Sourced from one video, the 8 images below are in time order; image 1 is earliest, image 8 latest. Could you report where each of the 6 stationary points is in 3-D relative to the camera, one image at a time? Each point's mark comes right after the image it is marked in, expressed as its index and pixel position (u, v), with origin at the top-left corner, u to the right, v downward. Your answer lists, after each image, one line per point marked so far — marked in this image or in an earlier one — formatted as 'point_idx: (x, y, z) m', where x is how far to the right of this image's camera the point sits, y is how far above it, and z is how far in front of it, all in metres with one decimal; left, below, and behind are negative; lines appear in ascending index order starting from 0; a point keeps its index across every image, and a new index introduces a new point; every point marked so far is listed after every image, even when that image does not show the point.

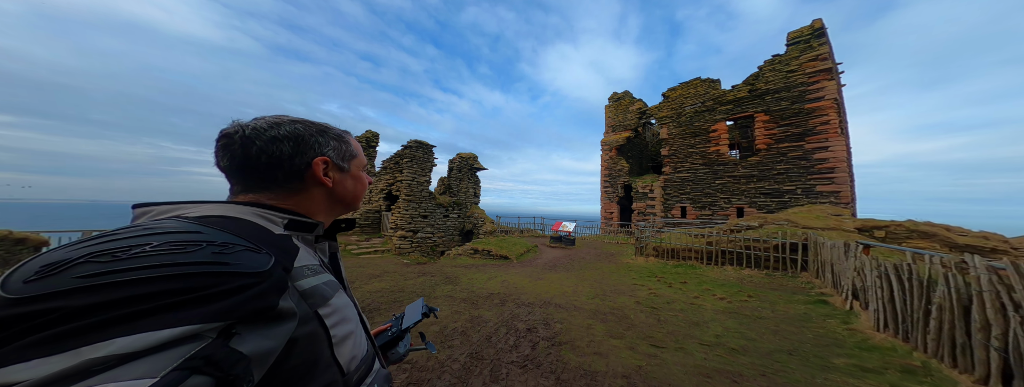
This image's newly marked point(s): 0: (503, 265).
0: (-0.6, -3.7, +13.0) m
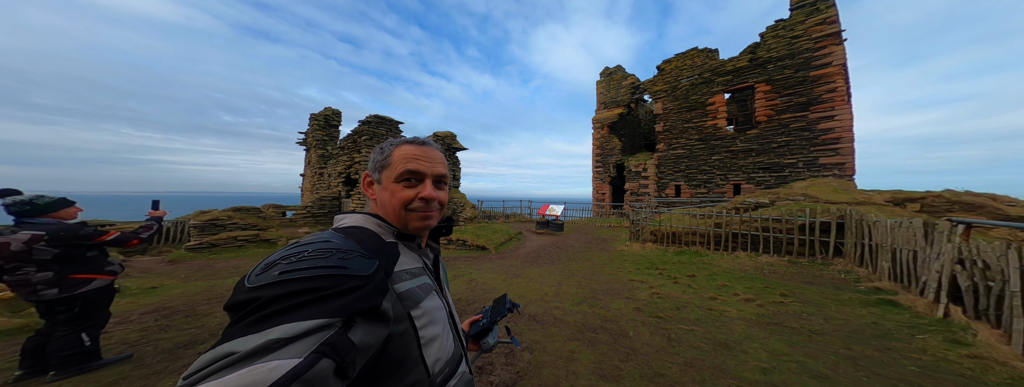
0: (-1.6, -2.9, +11.2) m
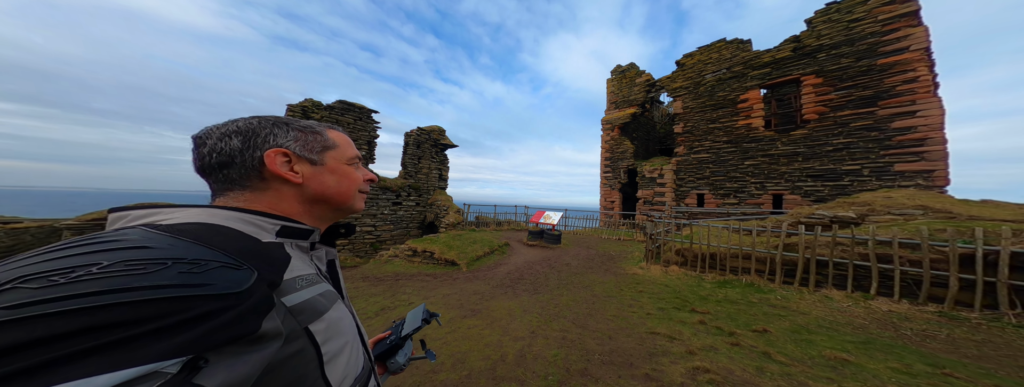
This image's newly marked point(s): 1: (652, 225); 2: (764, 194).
0: (-2.5, -2.8, +8.5) m
1: (+4.6, -1.0, +8.4) m
2: (+14.8, -0.1, +15.0) m
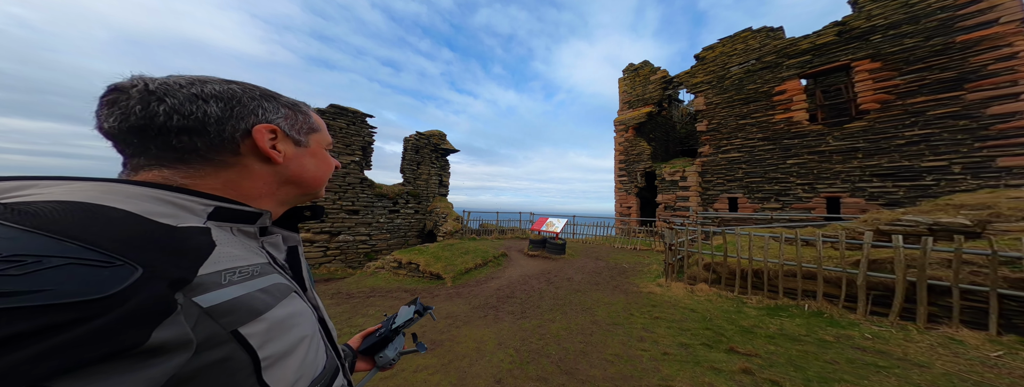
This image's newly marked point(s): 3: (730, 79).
0: (-2.7, -2.9, +7.3) m
1: (+4.3, -1.0, +6.9) m
2: (+14.9, -0.1, +12.8) m
3: (+13.1, +6.7, +15.1) m
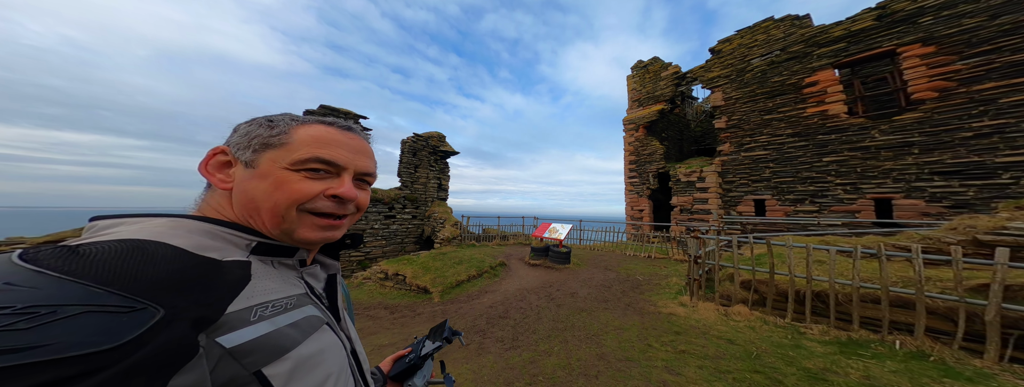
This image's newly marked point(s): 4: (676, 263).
0: (-2.9, -3.0, +6.4) m
1: (+4.1, -1.0, +5.7) m
2: (+14.9, -0.1, +11.3) m
3: (+13.1, +6.7, +13.8) m
4: (+6.4, -2.7, +10.0) m
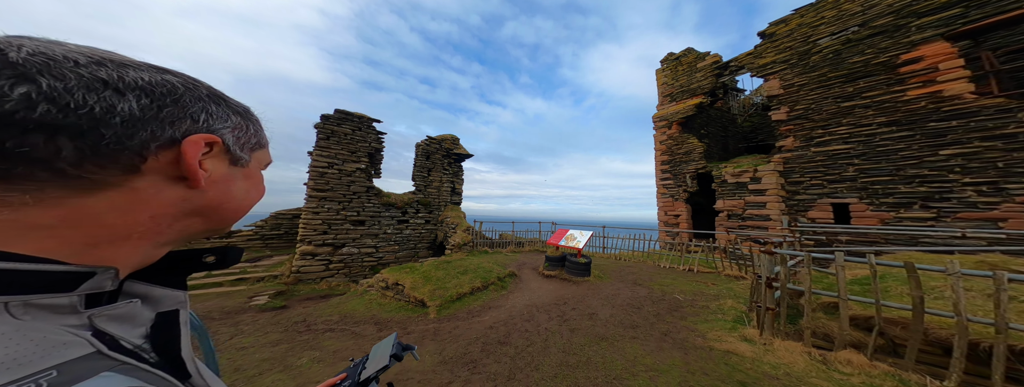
0: (-2.7, -2.9, +5.5) m
1: (+4.1, -0.9, +4.2) m
2: (+15.4, 0.0, +8.7) m
3: (+13.9, +6.7, +11.6) m
4: (+6.8, -2.7, +8.2) m
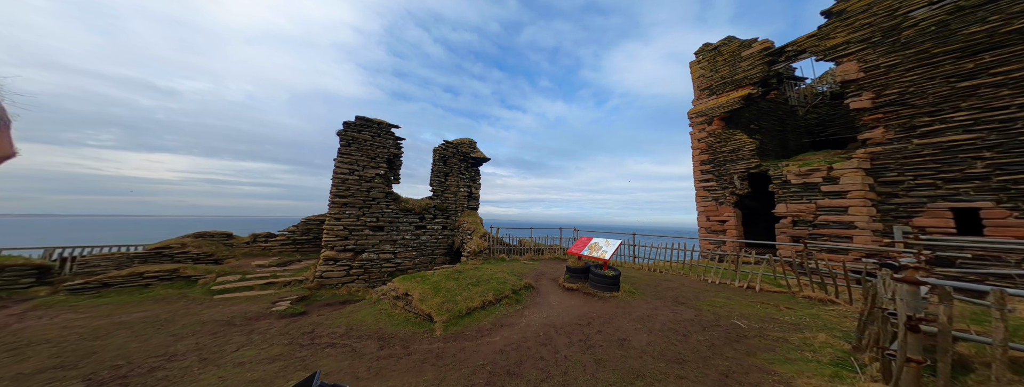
0: (-2.5, -3.0, +5.0) m
1: (+4.2, -0.8, +3.1) m
2: (+15.9, +0.1, +6.5) m
3: (+14.5, +6.7, +9.6) m
4: (+7.3, -2.7, +6.8) m
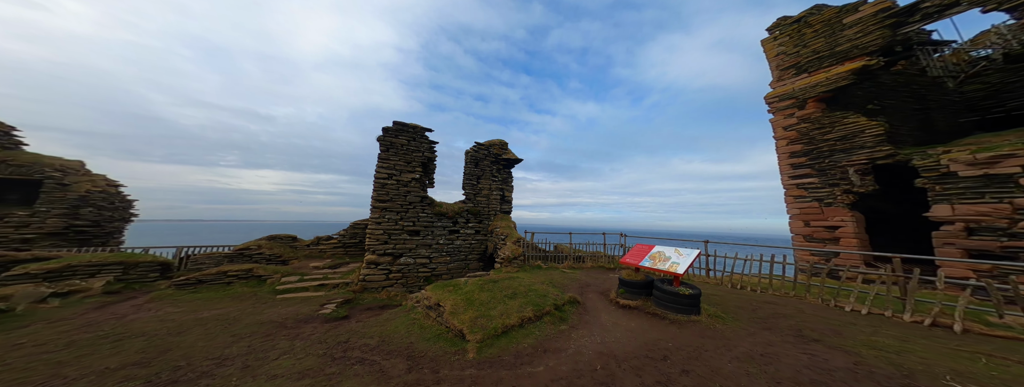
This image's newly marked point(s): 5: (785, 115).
0: (-1.7, -3.0, +4.4) m
1: (+4.6, -0.7, +1.5) m
2: (+16.6, +0.5, +3.1) m
3: (+15.6, +7.0, +6.5) m
4: (+8.2, -2.5, +4.6) m
5: (+14.2, +4.6, +13.8) m
